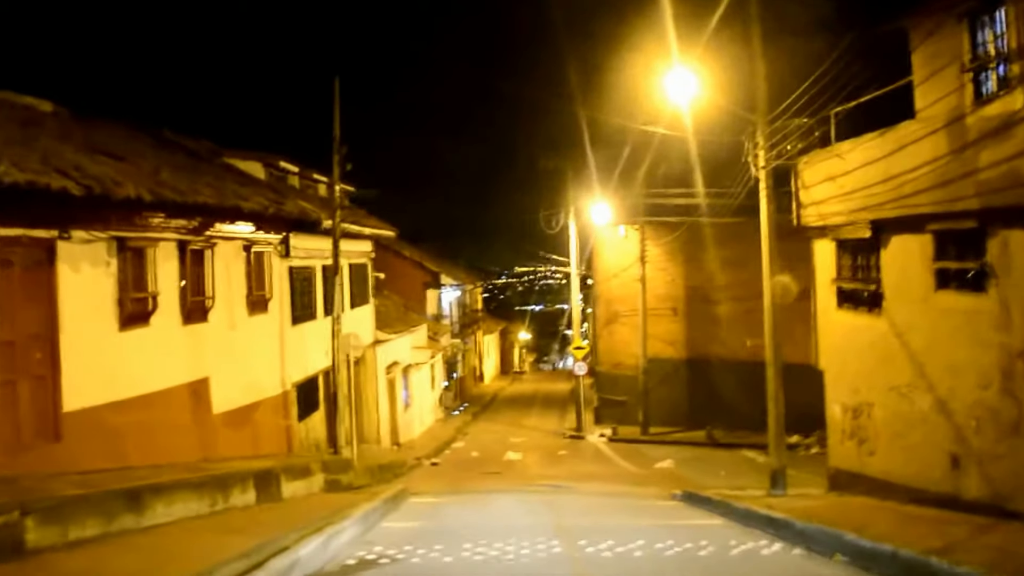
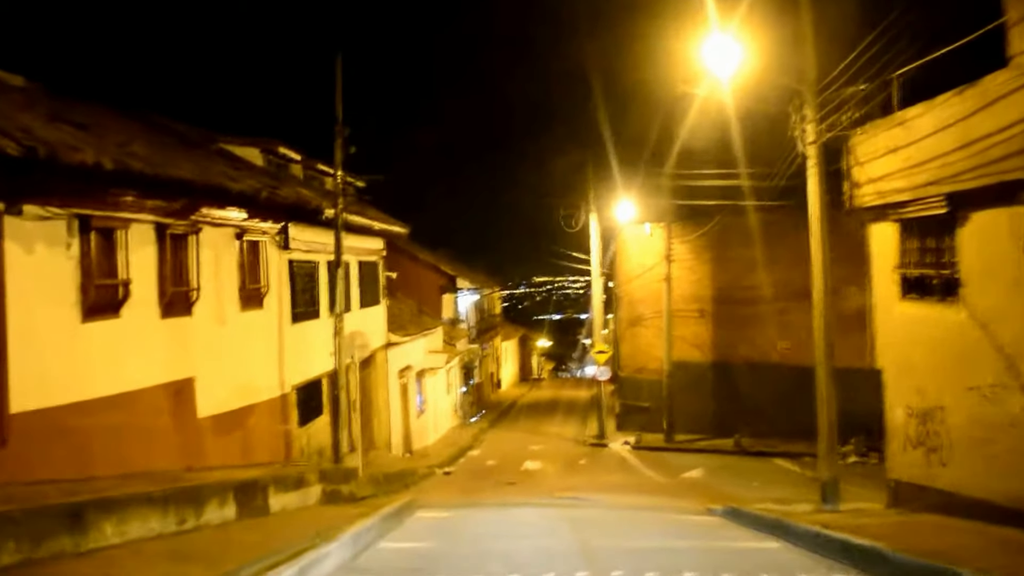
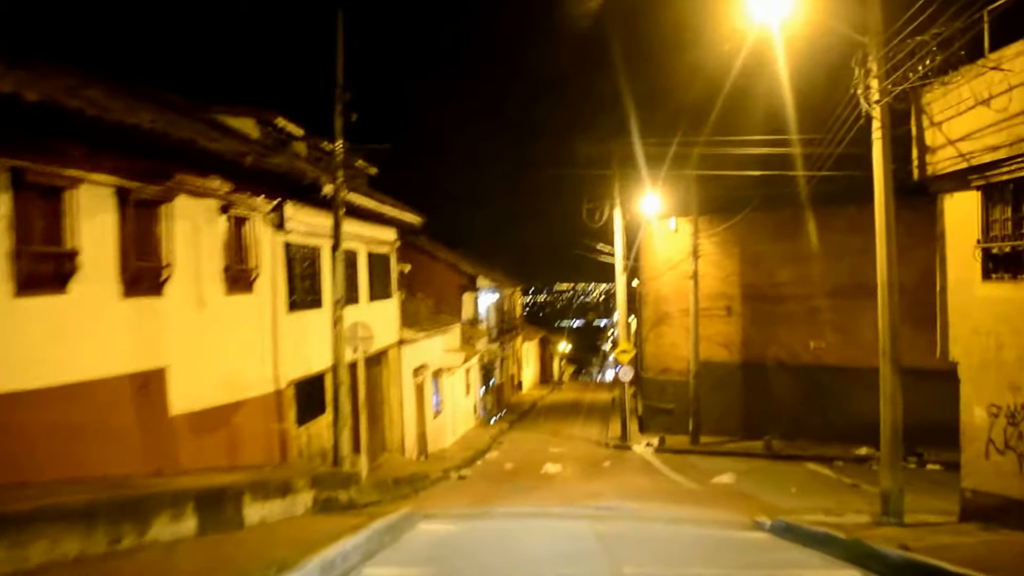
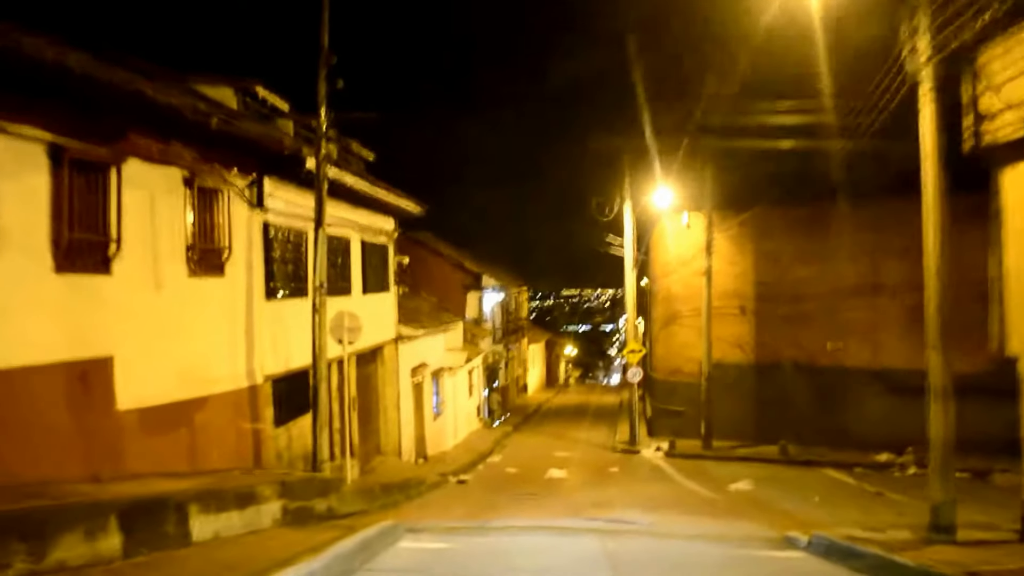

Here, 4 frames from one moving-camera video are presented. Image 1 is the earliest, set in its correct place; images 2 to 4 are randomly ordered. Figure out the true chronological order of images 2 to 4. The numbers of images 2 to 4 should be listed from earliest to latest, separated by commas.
2, 3, 4
